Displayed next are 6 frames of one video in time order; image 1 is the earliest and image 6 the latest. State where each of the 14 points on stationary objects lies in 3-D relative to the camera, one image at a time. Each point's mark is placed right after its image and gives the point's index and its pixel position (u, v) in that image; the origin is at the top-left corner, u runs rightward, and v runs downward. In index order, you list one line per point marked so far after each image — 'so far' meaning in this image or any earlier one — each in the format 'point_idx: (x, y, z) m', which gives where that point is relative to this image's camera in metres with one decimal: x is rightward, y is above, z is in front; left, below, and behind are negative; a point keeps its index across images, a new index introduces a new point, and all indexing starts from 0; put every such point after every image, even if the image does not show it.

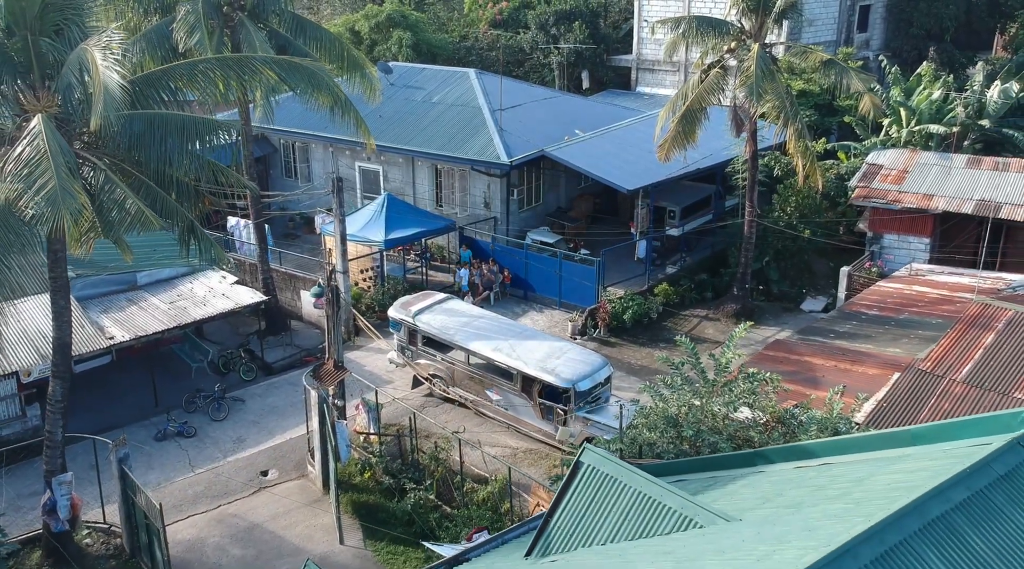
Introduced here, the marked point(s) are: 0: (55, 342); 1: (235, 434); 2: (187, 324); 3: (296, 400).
0: (-5.9, -0.7, +13.7) m
1: (-4.8, -2.6, +18.3) m
2: (-6.0, -0.7, +19.5) m
3: (-4.0, -2.1, +19.6) m
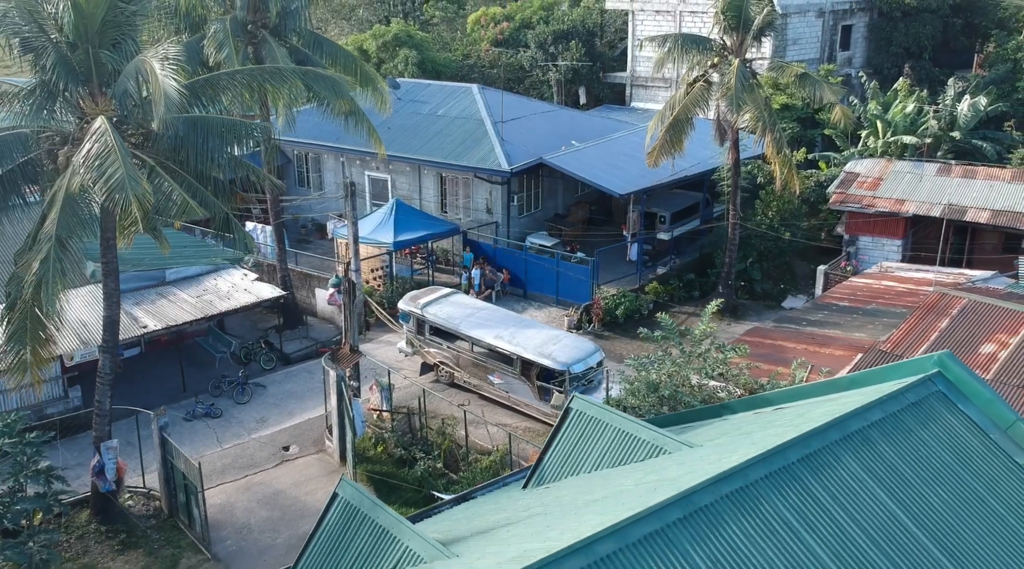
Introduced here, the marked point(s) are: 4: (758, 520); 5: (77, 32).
0: (-5.9, -0.5, +15.4) m
1: (-4.8, -2.5, +20.0) m
2: (-6.0, -0.6, +21.2) m
3: (-4.0, -2.0, +21.2) m
4: (+1.8, -1.7, +7.5) m
5: (-5.7, +3.3, +13.9) m
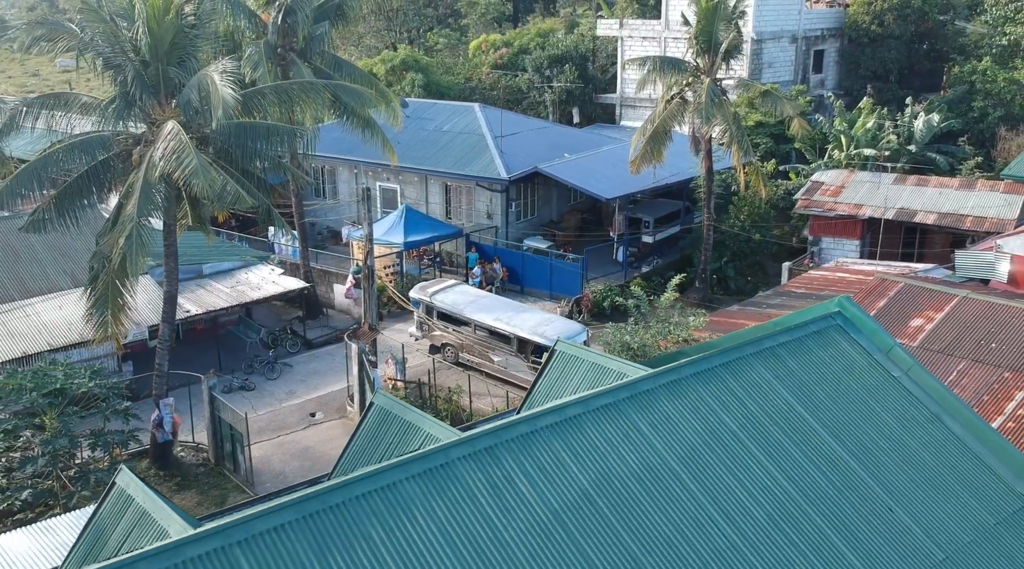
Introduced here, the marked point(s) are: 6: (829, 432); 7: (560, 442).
0: (-6.0, -0.2, +18.3) m
1: (-4.9, -2.2, +22.8) m
2: (-6.1, -0.4, +24.1) m
3: (-4.1, -1.8, +24.1) m
4: (+1.7, -1.2, +10.3) m
5: (-5.8, +3.7, +16.9) m
6: (+3.2, -1.5, +10.7) m
7: (+0.5, -1.4, +9.4) m
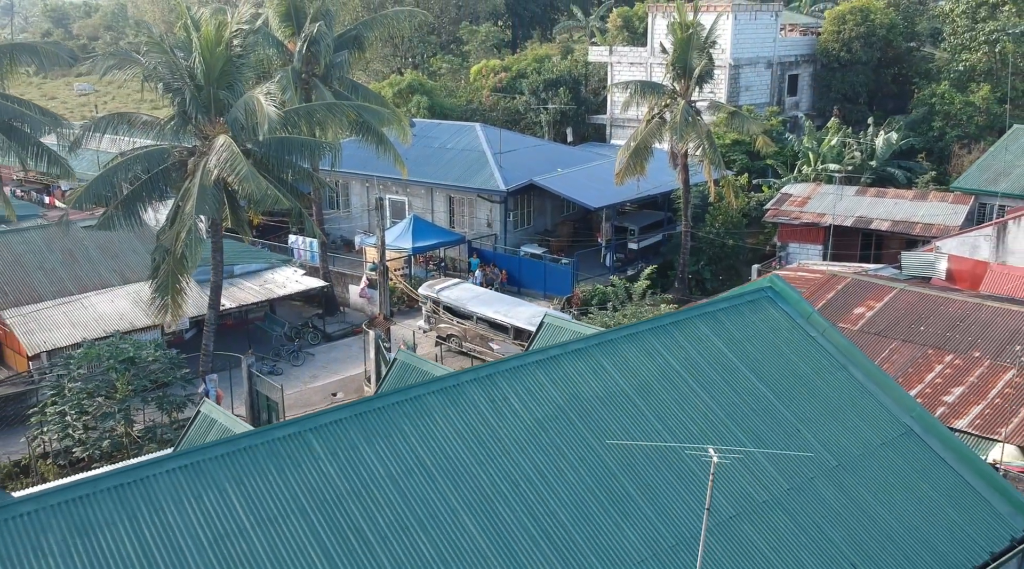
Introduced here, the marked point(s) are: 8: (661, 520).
0: (-6.1, 0.0, +21.4) m
1: (-4.9, -2.2, +25.8) m
2: (-6.2, -0.4, +27.2) m
3: (-4.1, -1.8, +27.1) m
4: (+1.7, -0.8, +13.4) m
5: (-5.9, +3.9, +20.0) m
6: (+3.2, -1.2, +13.8) m
7: (+0.4, -1.0, +12.4) m
8: (+1.6, -2.5, +11.1) m
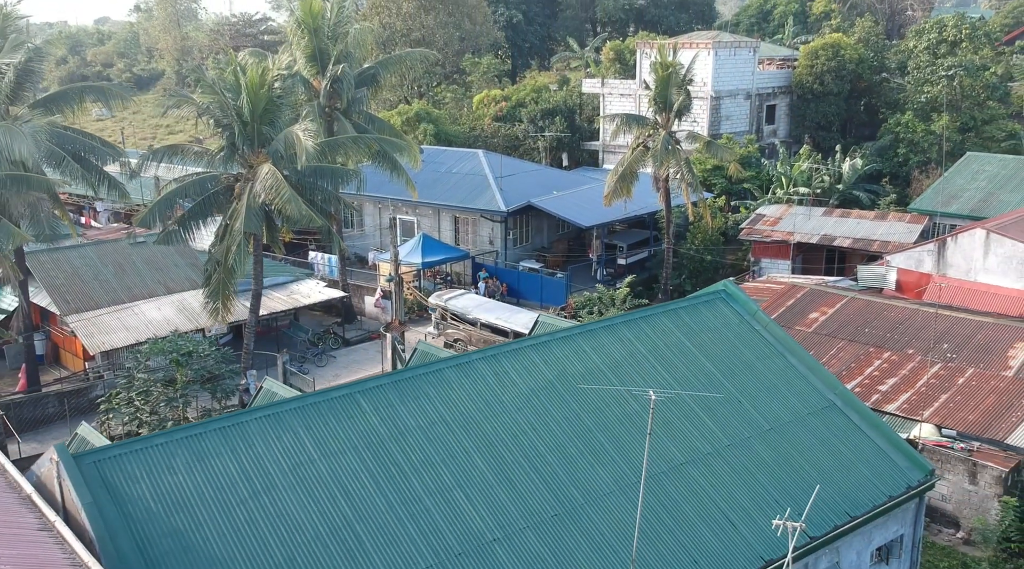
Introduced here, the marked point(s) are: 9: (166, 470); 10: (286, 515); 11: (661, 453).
0: (-6.1, -0.2, +24.8) m
1: (-4.9, -2.4, +29.2) m
2: (-6.2, -0.7, +30.5) m
3: (-4.1, -2.1, +30.5) m
4: (+1.7, -0.8, +16.8) m
5: (-5.9, +3.8, +23.5) m
6: (+3.2, -1.2, +17.1) m
7: (+0.4, -1.0, +15.8) m
8: (+1.6, -2.4, +14.4) m
9: (-4.1, -2.2, +12.3) m
10: (-2.6, -2.7, +12.3) m
11: (+2.1, -2.4, +14.9) m
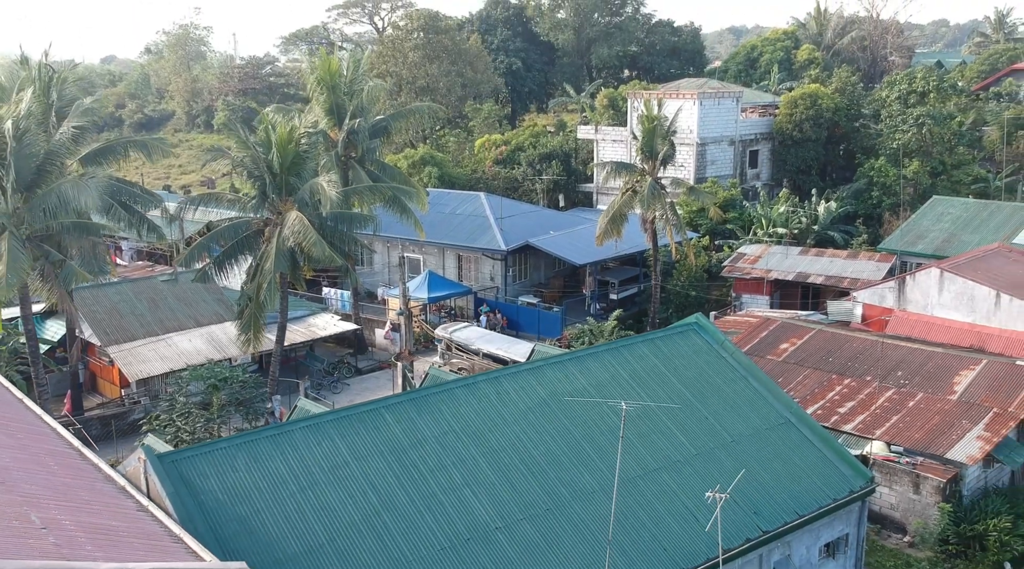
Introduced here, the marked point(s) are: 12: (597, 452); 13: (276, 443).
0: (-6.1, -1.1, +27.6) m
1: (-5.0, -3.4, +31.9) m
2: (-6.2, -1.7, +33.3) m
3: (-4.2, -3.1, +33.2) m
4: (+1.6, -1.5, +19.6) m
5: (-5.9, +2.9, +26.4) m
6: (+3.1, -1.8, +19.9) m
7: (+0.4, -1.6, +18.6) m
8: (+1.6, -3.0, +17.2) m
9: (-4.1, -2.6, +15.1) m
10: (-2.7, -3.2, +15.1) m
11: (+2.1, -2.9, +17.6) m
12: (+1.4, -2.8, +17.4) m
13: (-3.5, -2.4, +15.7) m
